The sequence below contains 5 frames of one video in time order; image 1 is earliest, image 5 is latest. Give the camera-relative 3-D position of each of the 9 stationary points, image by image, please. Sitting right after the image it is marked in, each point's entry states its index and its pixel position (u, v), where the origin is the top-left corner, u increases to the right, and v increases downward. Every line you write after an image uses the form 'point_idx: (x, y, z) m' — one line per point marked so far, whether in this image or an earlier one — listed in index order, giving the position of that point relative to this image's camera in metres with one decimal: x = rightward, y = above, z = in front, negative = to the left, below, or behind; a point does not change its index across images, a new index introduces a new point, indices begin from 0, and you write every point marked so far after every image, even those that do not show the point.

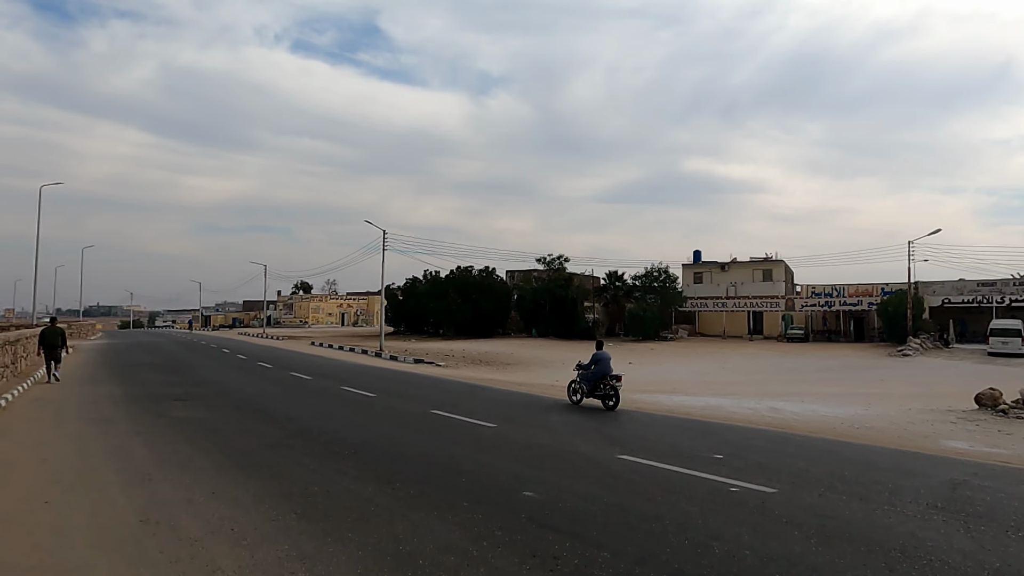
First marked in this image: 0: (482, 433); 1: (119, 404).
0: (-0.5, -2.6, +12.3) m
1: (-8.6, -2.6, +14.8) m
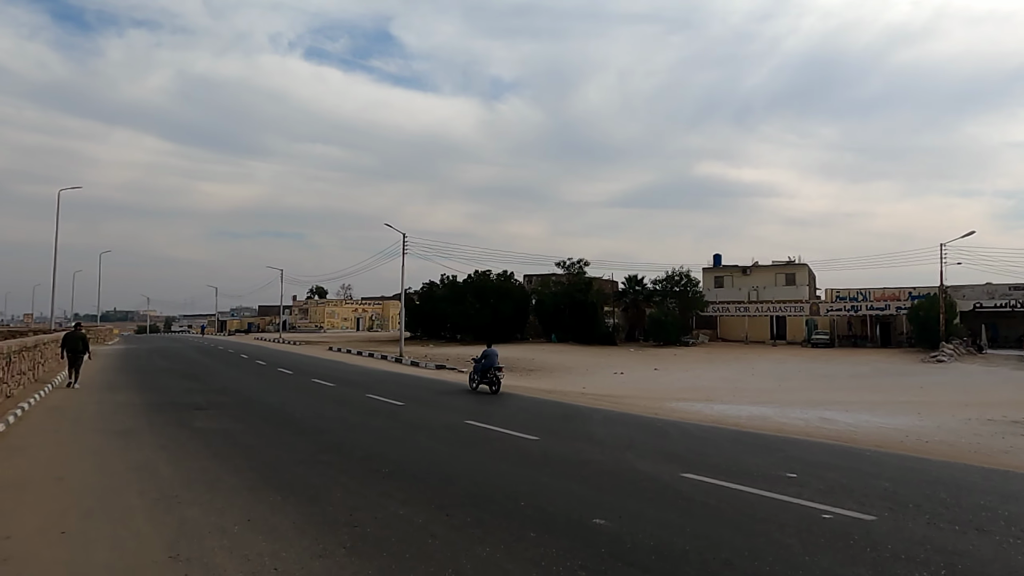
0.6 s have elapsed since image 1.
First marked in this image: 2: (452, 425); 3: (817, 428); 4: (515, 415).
0: (+0.3, -2.7, +11.4) m
1: (-7.7, -2.6, +14.1) m
2: (-1.2, -2.8, +14.0) m
3: (+7.0, -3.2, +15.5) m
4: (+0.1, -3.0, +15.8) m
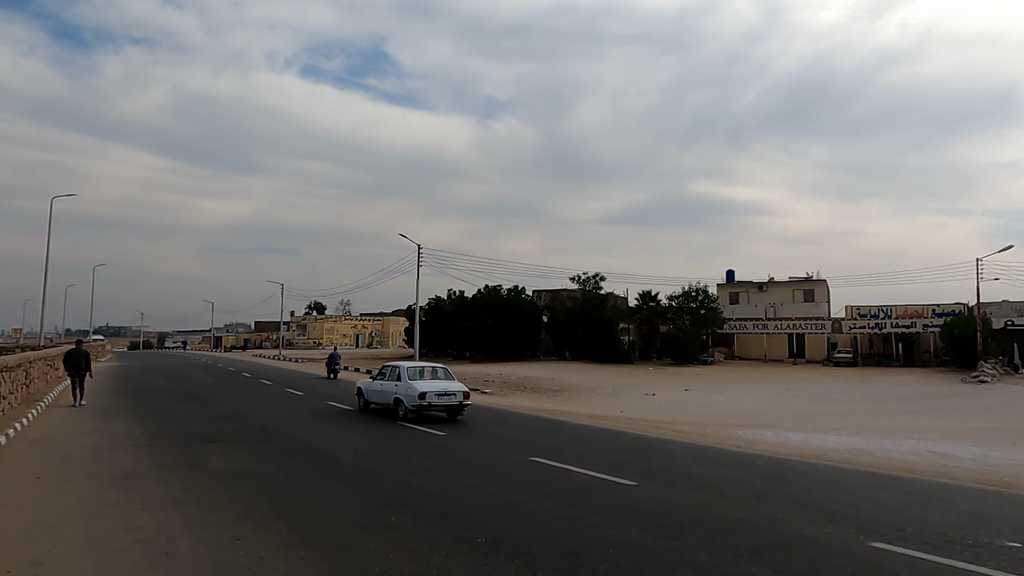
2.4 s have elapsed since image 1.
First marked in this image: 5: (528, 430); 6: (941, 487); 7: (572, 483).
0: (+1.7, -2.8, +9.0) m
1: (-6.3, -2.8, +11.6) m
2: (+0.1, -3.0, +11.5) m
3: (+8.3, -3.4, +13.2) m
4: (+1.4, -3.2, +13.4) m
5: (+0.4, -3.5, +16.6) m
6: (+6.6, -3.1, +10.6) m
7: (+0.9, -2.9, +10.1) m
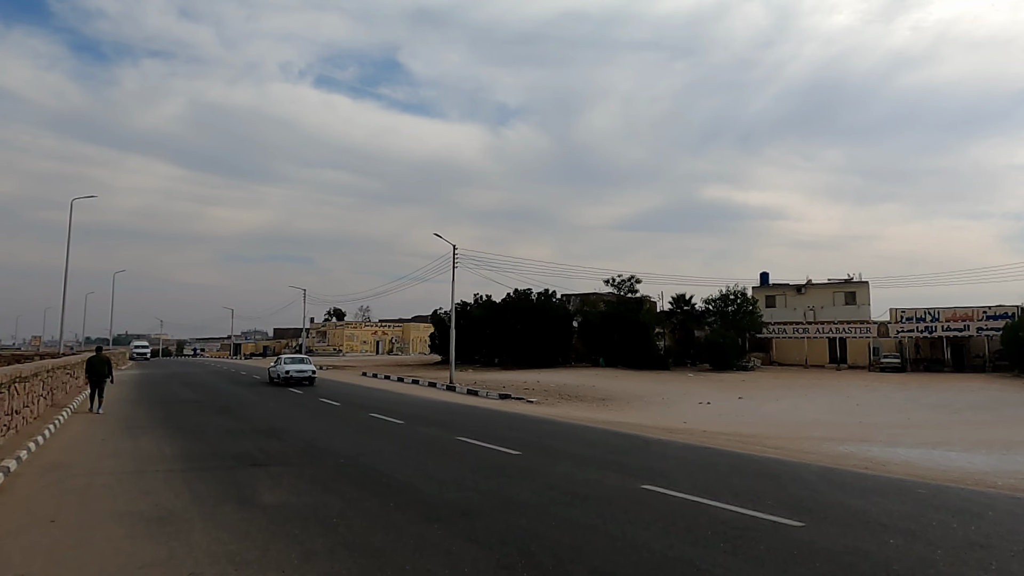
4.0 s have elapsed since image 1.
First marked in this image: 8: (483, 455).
0: (+3.2, -2.6, +6.8) m
1: (-4.7, -2.7, +9.6) m
2: (+1.8, -2.9, +9.4) m
3: (+10.0, -3.3, +10.8) m
4: (+3.1, -3.1, +11.2) m
5: (+2.1, -3.4, +14.5) m
6: (+8.2, -2.9, +8.3) m
7: (+2.5, -2.8, +8.0) m
8: (-0.5, -3.1, +12.7) m
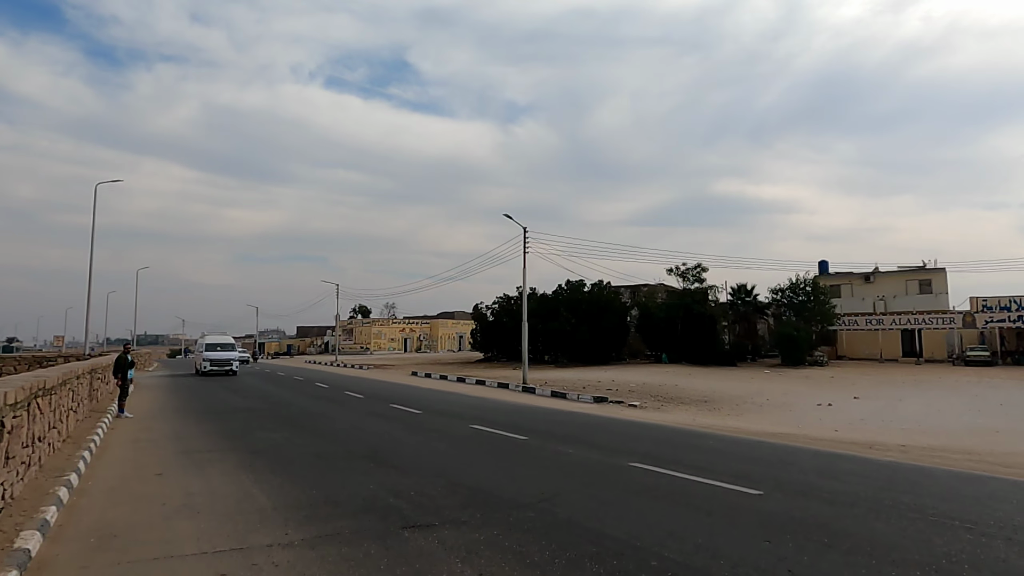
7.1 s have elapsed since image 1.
0: (+6.3, -2.2, +2.5) m
1: (-1.5, -2.3, +5.5) m
2: (+4.9, -2.4, +5.1) m
3: (+13.2, -2.7, +6.4) m
4: (+6.3, -2.6, +6.9) m
5: (+5.4, -2.9, +10.2) m
6: (+11.3, -2.4, +3.9) m
7: (+5.6, -2.3, +3.7) m
8: (+2.7, -2.7, +8.5) m
